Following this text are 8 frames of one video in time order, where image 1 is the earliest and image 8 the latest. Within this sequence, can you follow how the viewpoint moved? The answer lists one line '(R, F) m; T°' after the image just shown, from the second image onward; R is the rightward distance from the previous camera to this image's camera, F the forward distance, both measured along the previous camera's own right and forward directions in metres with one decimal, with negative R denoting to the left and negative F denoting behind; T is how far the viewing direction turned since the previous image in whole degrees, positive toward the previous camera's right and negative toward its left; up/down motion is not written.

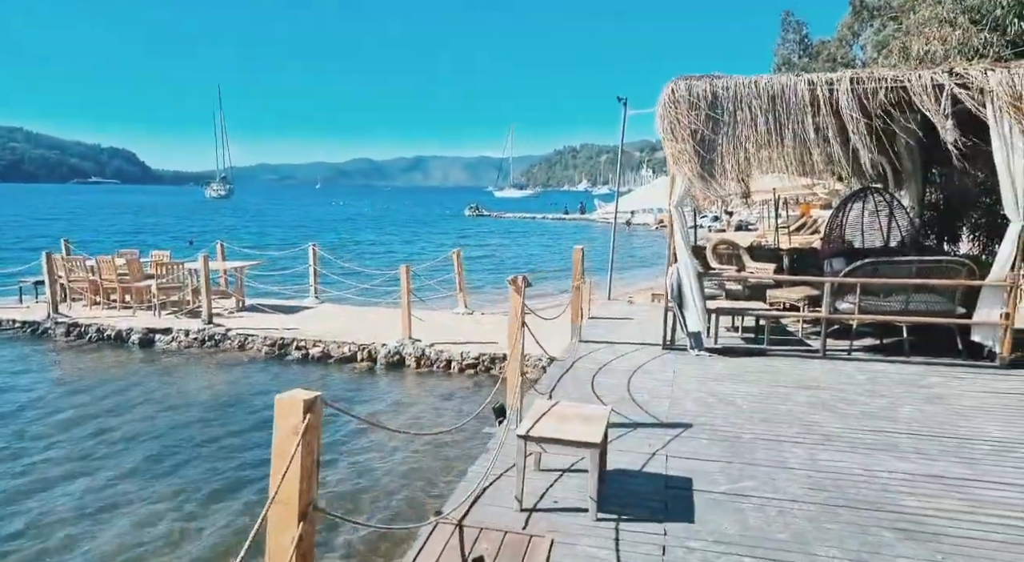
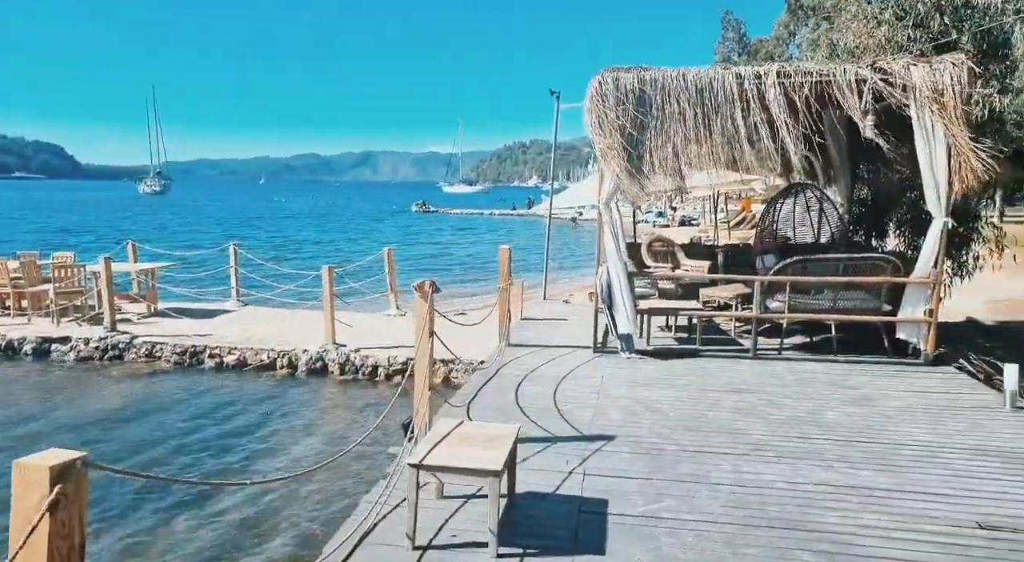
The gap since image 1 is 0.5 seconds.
(+0.2, +0.2) m; +4°
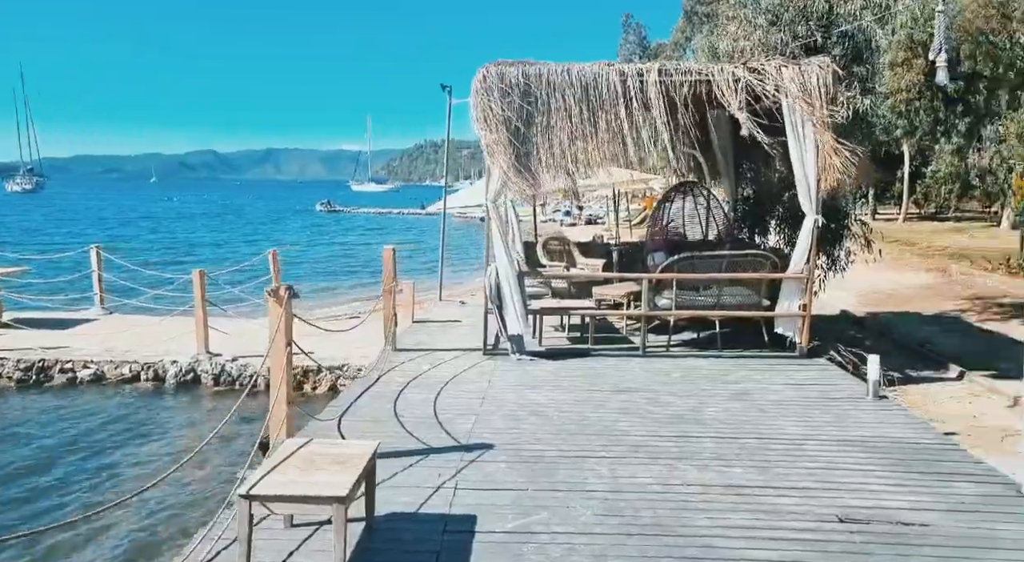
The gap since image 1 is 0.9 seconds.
(+0.2, +0.1) m; +7°
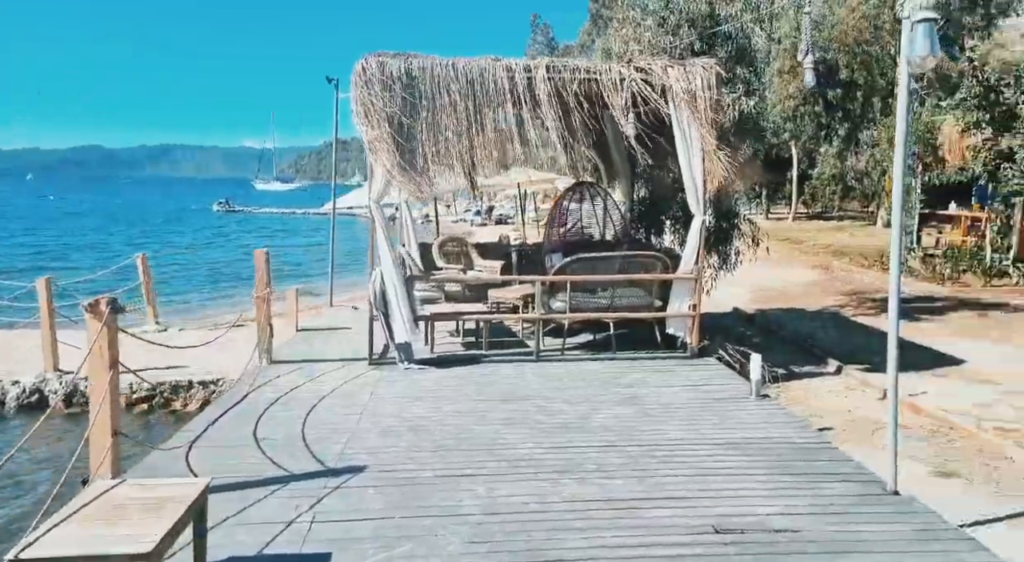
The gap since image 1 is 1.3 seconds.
(+0.2, +0.2) m; +7°
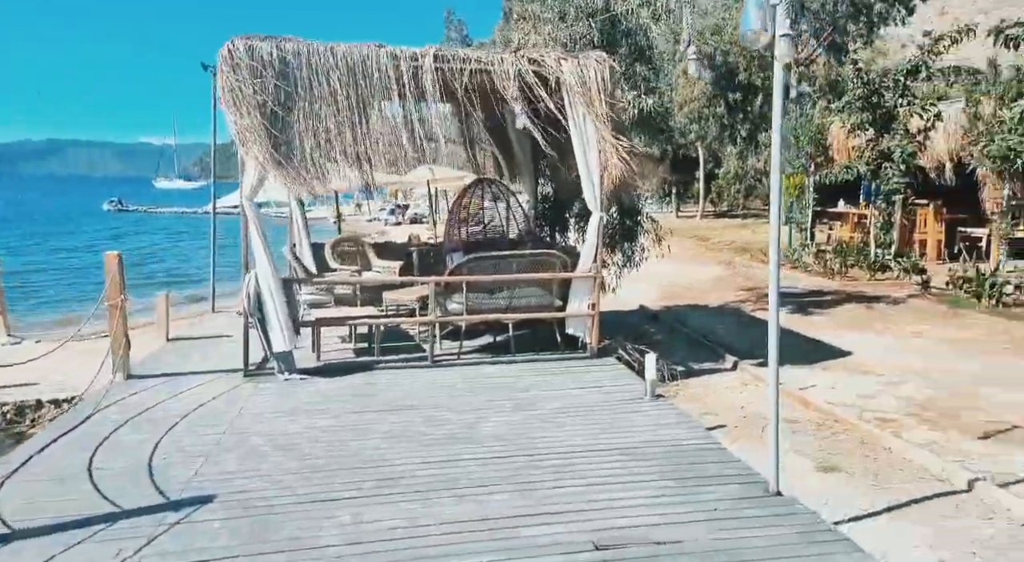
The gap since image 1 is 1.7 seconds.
(+0.2, +0.2) m; +7°
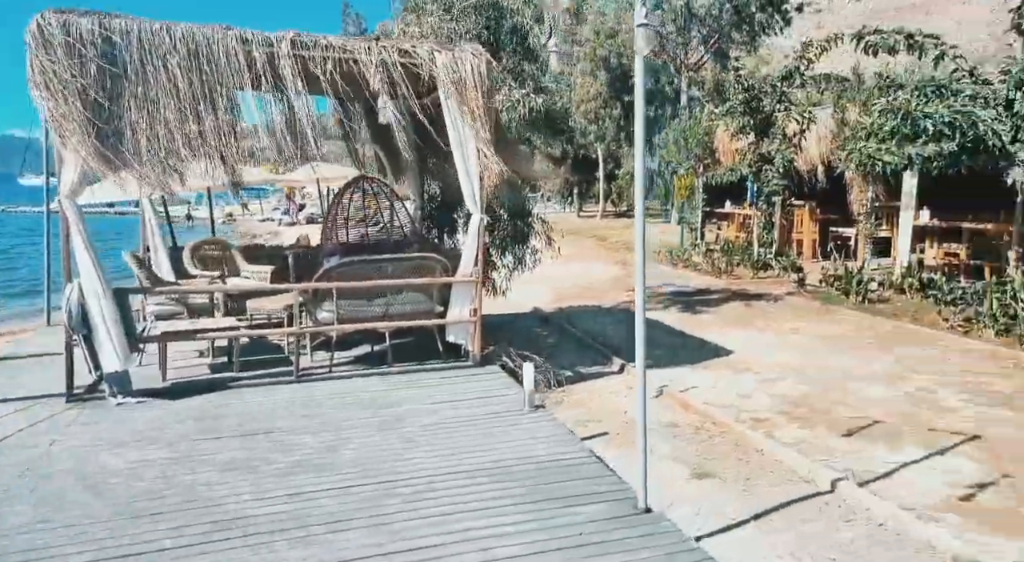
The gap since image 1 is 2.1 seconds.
(+0.3, +0.3) m; +8°
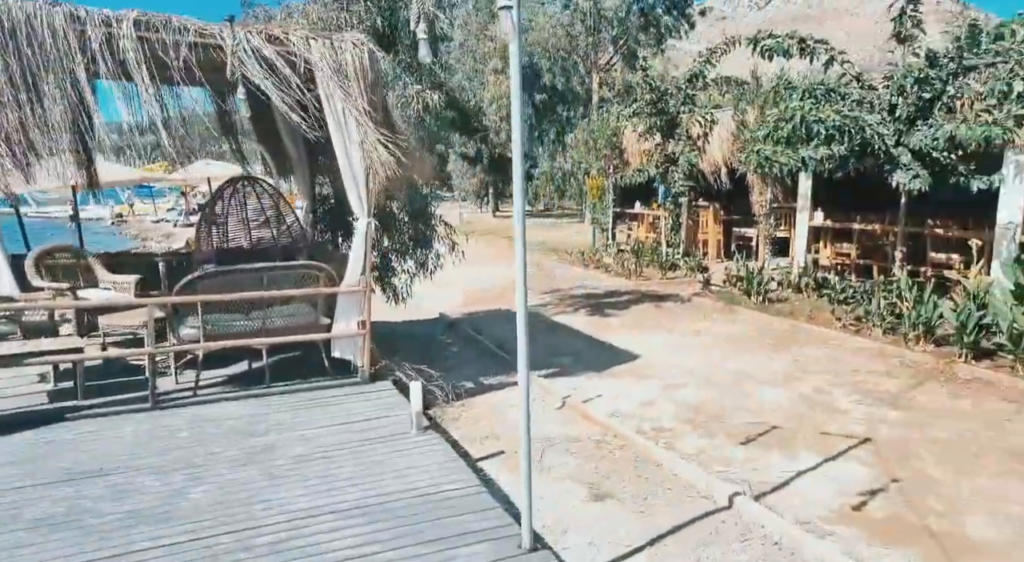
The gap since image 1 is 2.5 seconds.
(+0.2, +0.3) m; +7°
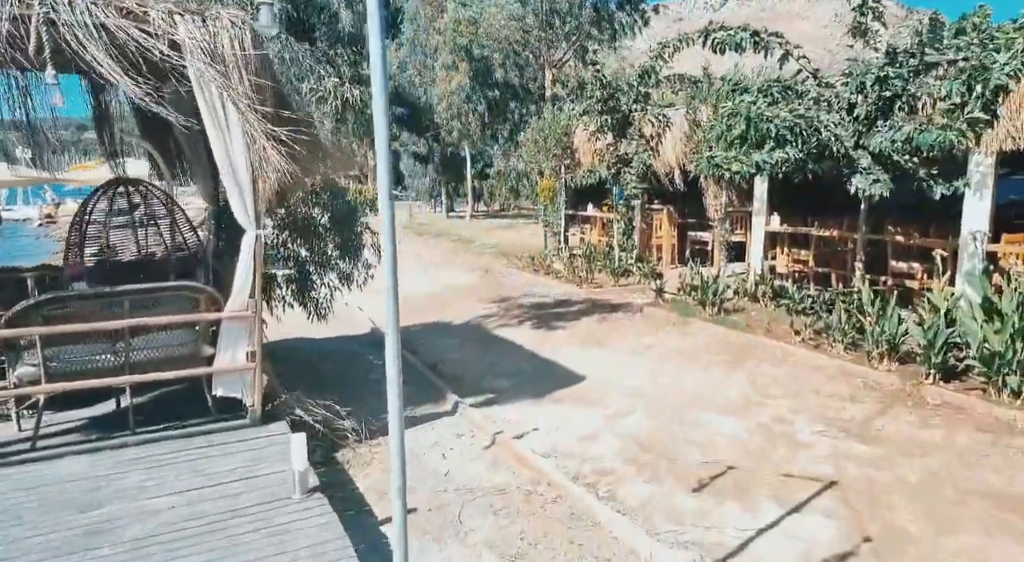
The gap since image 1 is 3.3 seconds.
(+0.3, +0.8) m; +3°
